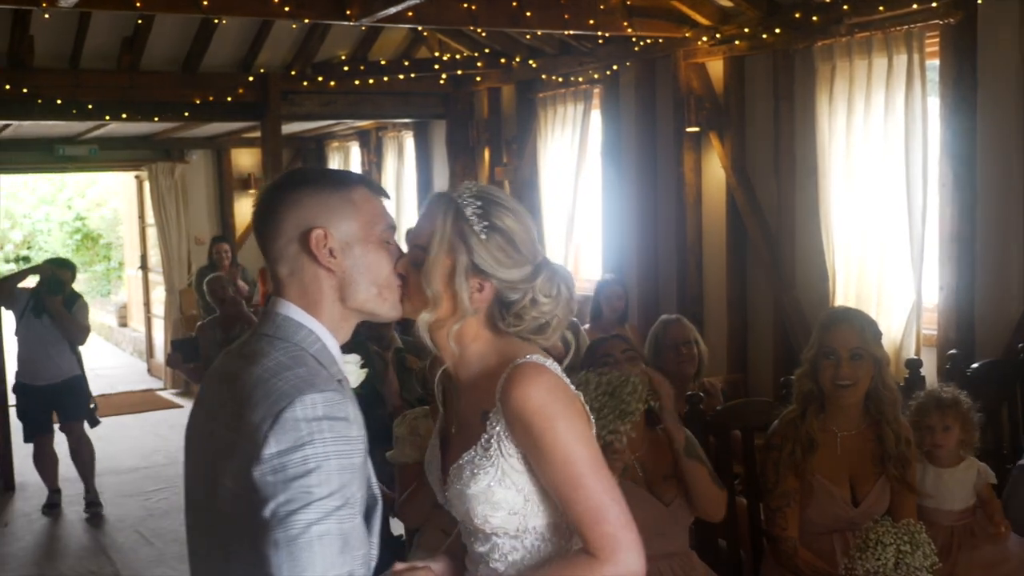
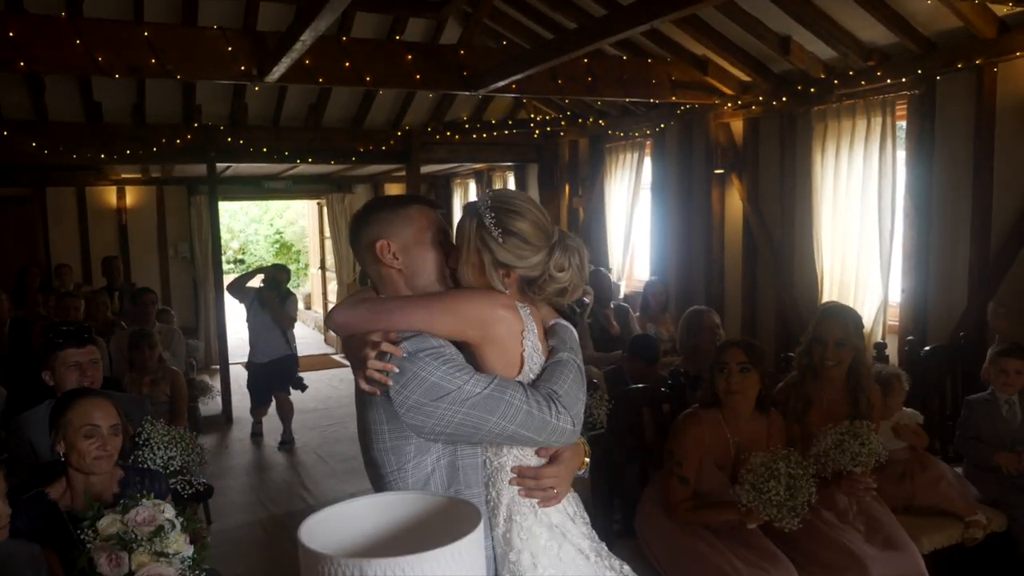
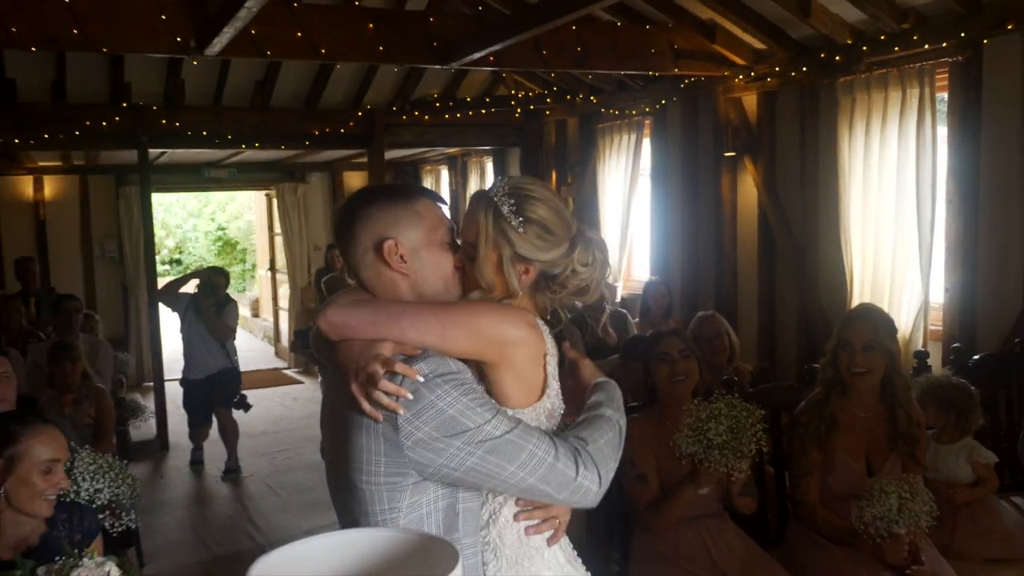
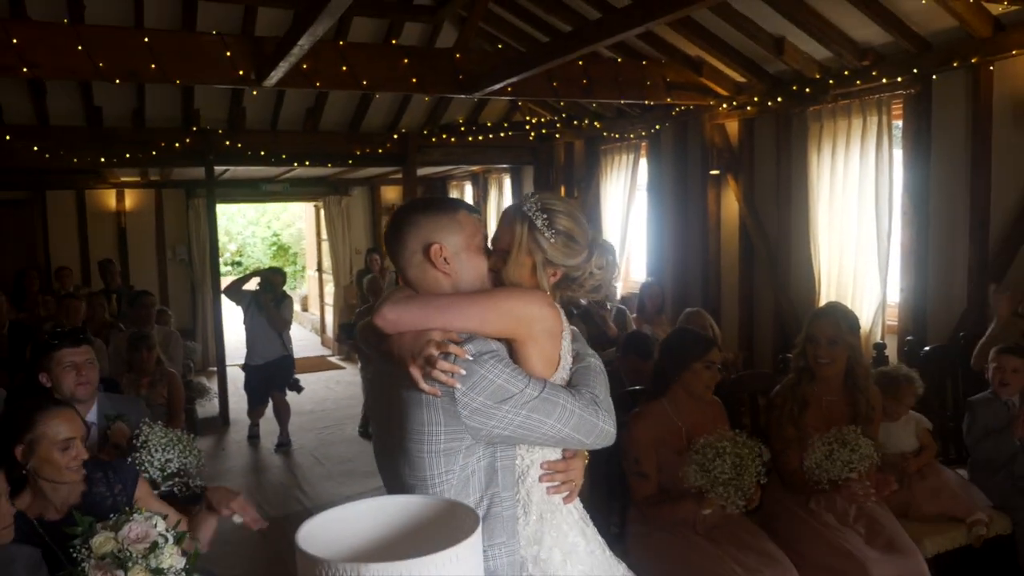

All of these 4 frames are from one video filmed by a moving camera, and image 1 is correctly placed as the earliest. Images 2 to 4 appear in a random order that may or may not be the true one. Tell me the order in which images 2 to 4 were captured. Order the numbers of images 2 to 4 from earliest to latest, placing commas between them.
3, 4, 2
